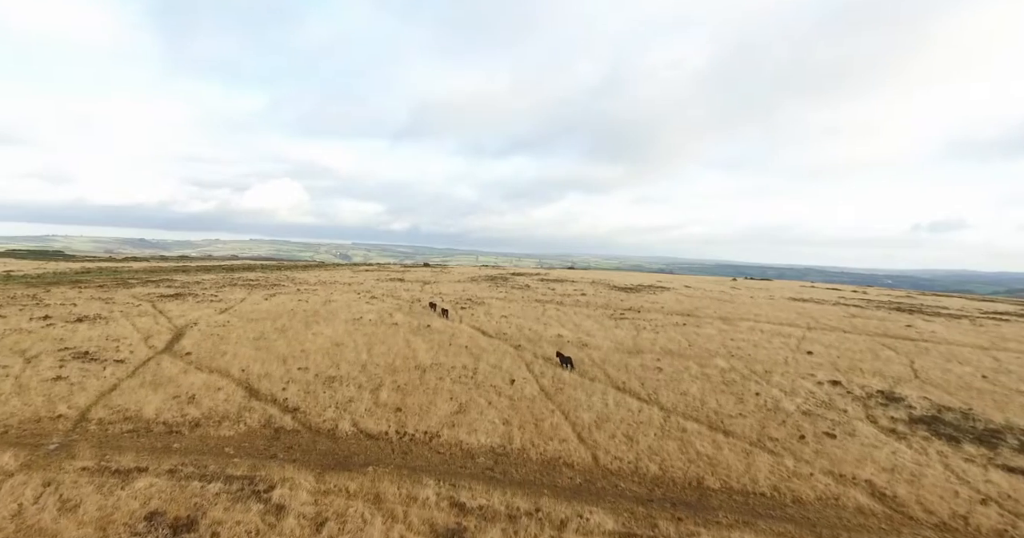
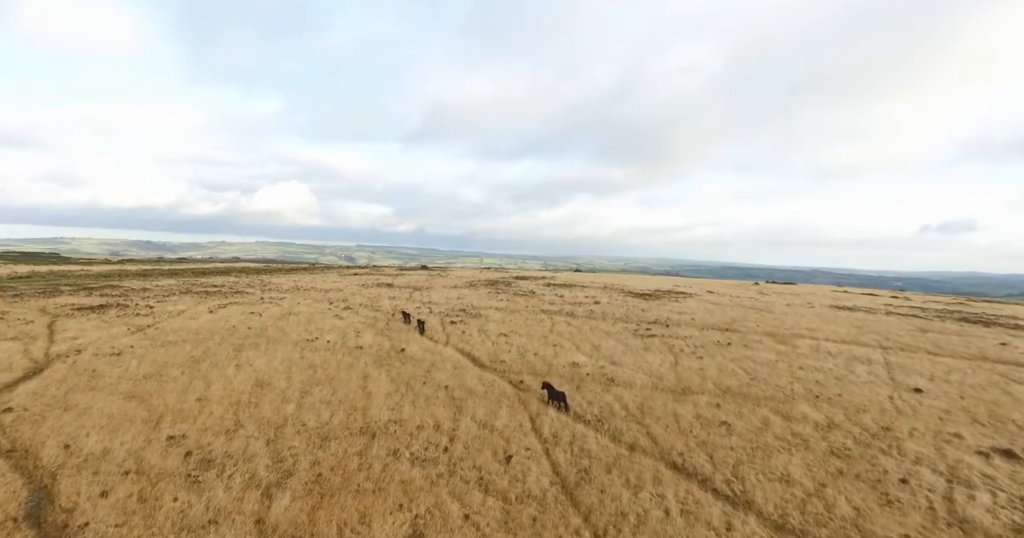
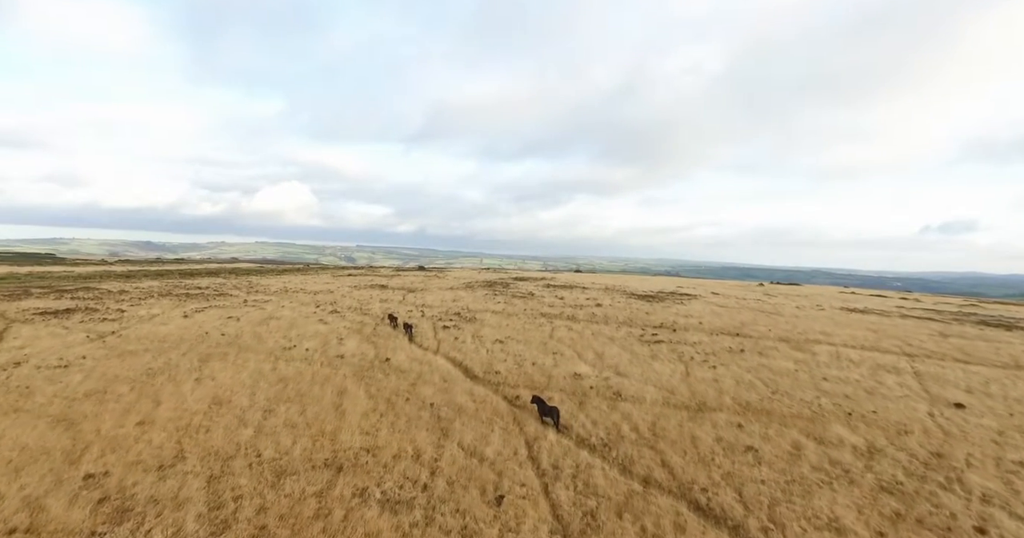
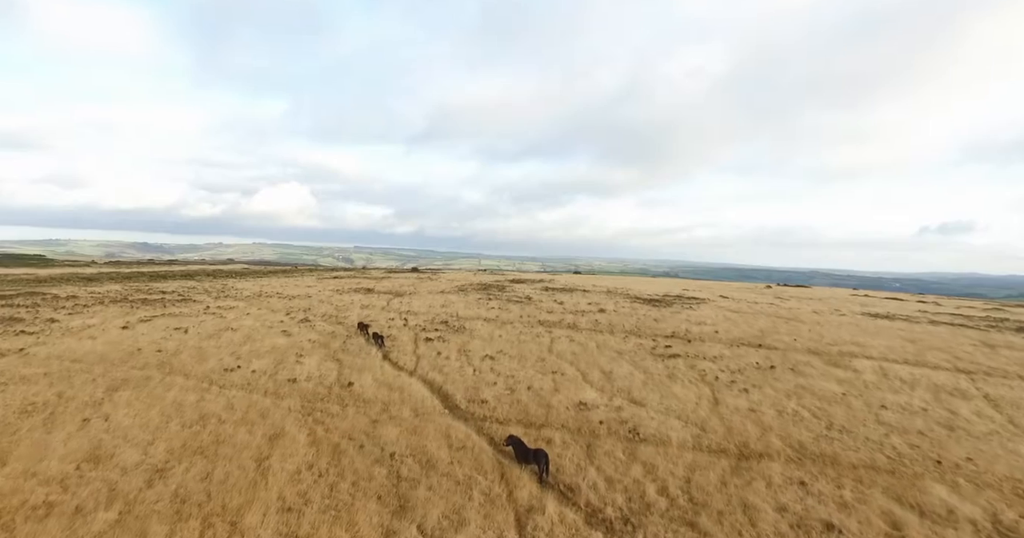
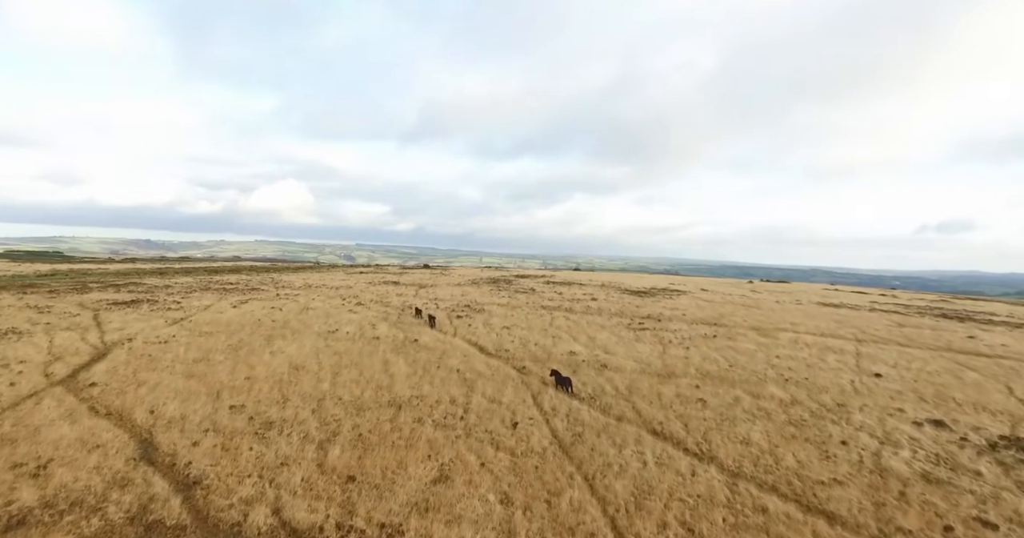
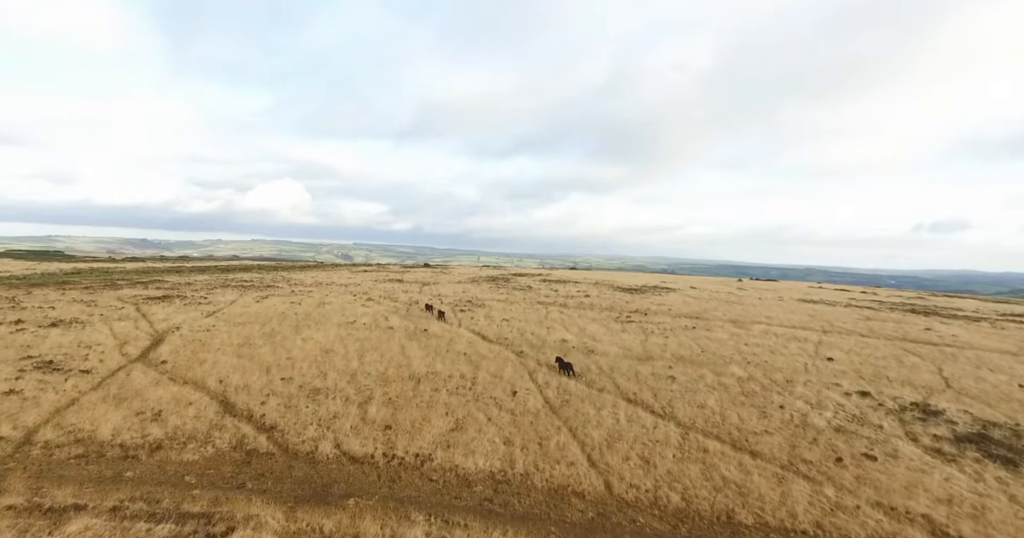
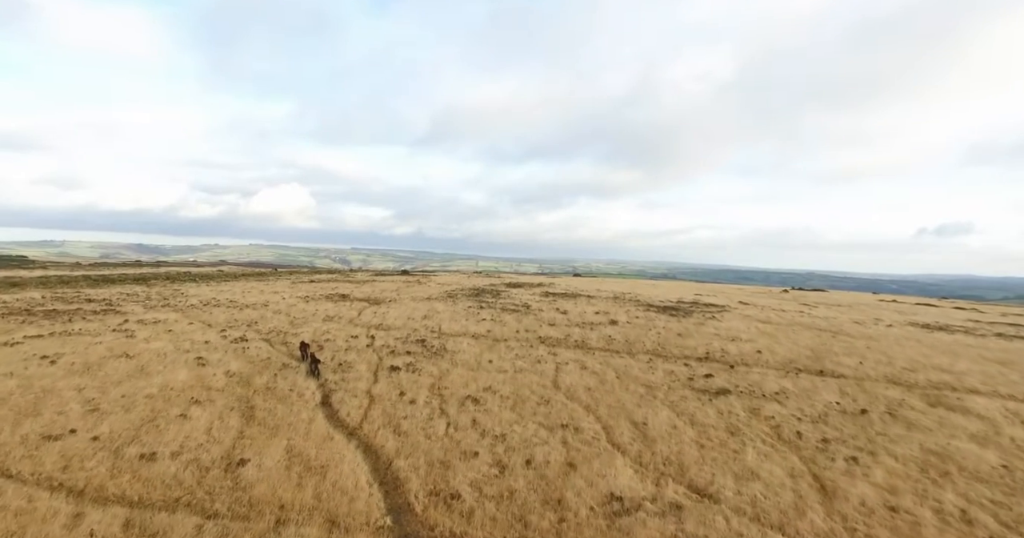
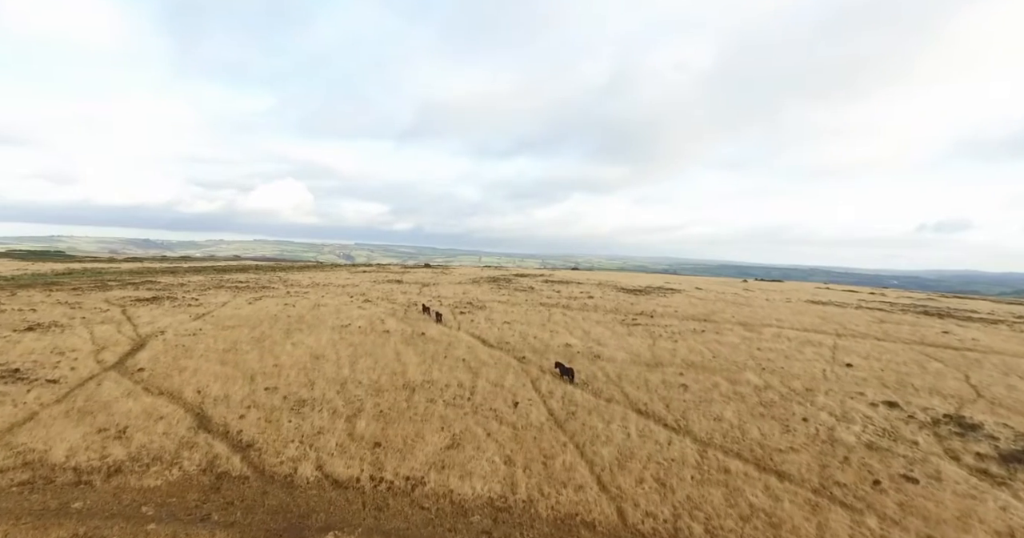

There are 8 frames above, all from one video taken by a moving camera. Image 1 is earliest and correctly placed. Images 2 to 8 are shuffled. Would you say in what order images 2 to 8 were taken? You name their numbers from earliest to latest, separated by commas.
6, 8, 5, 2, 3, 4, 7
